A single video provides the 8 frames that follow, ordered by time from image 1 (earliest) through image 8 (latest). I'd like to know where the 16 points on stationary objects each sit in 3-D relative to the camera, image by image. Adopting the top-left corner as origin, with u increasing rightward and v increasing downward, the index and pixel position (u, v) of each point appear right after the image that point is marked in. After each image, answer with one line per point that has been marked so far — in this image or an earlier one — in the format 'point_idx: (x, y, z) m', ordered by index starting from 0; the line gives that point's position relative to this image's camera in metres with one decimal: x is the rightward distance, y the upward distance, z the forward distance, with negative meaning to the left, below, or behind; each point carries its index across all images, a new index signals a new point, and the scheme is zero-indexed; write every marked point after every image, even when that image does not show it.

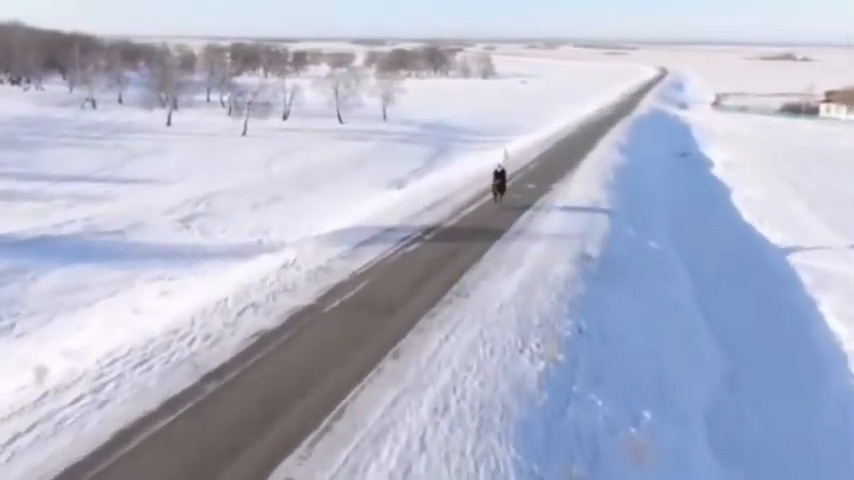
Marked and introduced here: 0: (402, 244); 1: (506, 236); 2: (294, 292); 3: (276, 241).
0: (-0.6, -0.1, +17.7) m
1: (+1.9, +0.1, +18.7) m
2: (-2.3, -0.9, +13.6) m
3: (-3.8, 0.0, +19.5) m
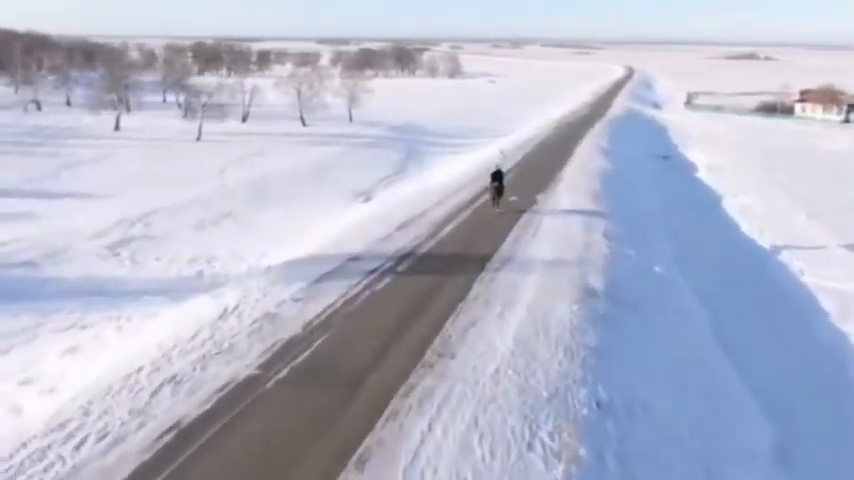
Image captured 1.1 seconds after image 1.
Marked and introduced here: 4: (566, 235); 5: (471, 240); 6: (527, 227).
0: (-1.1, -0.7, +14.8) m
1: (+1.3, -0.5, +15.9) m
2: (-2.7, -1.6, +10.6) m
3: (-4.4, -0.7, +16.5) m
4: (+3.5, +0.1, +19.3) m
5: (+1.1, 0.0, +17.9) m
6: (+2.6, +0.3, +19.9) m
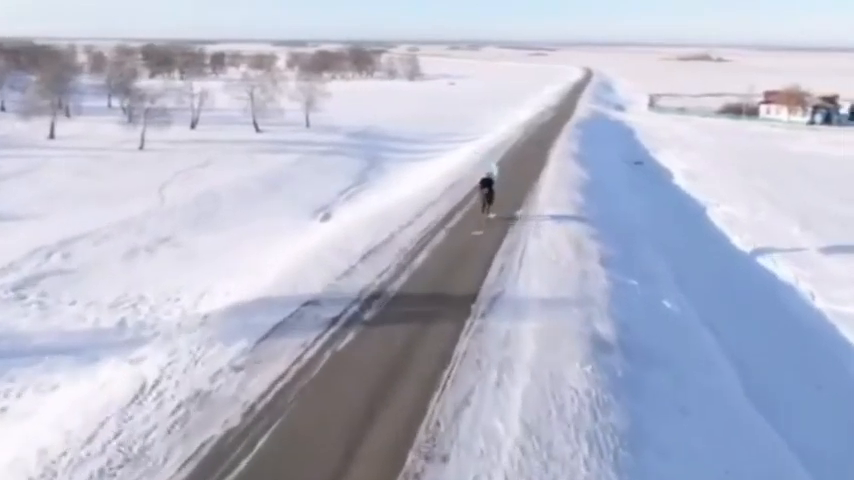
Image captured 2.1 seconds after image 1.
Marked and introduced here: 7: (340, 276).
0: (-1.5, -1.4, +11.9) m
1: (+0.9, -1.2, +13.2) m
2: (-2.9, -2.3, +7.7) m
3: (-4.9, -1.4, +13.5) m
4: (+2.8, -0.5, +16.7) m
5: (+0.5, -0.7, +15.2) m
6: (+1.9, -0.3, +17.3) m
7: (-1.7, -0.7, +14.9) m
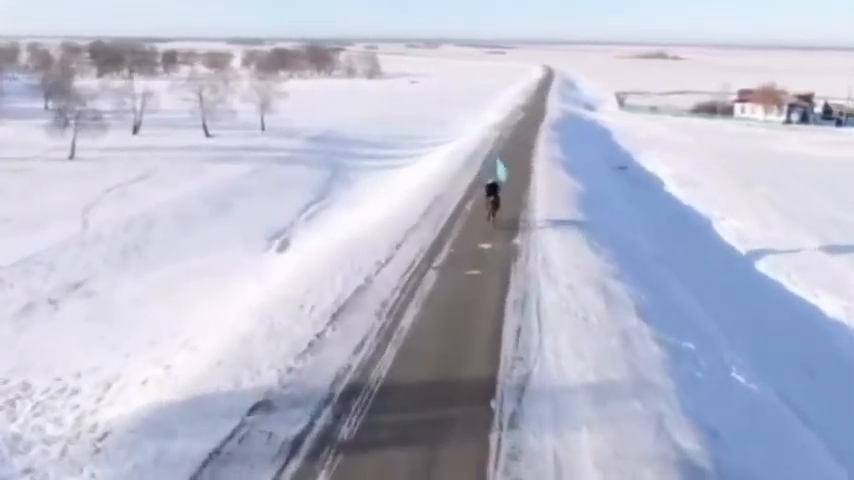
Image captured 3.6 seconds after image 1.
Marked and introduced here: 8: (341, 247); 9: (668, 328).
0: (-1.4, -2.2, +7.9) m
1: (+0.9, -2.0, +9.3) m
2: (-2.5, -3.2, +3.6) m
3: (-4.9, -2.3, +9.3) m
4: (+2.6, -1.3, +12.9) m
5: (+0.4, -1.5, +11.3) m
6: (+1.7, -1.1, +13.4) m
7: (-1.7, -1.6, +10.8) m
8: (-2.0, -0.2, +18.2) m
9: (+4.1, -1.5, +13.3) m
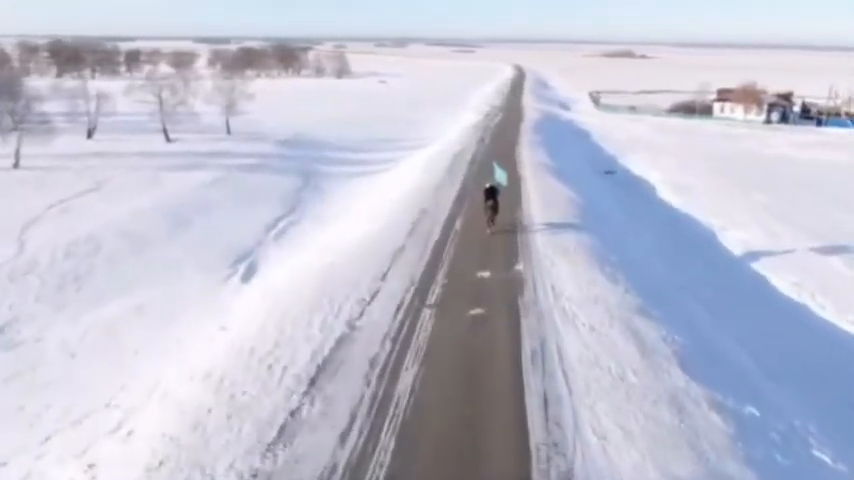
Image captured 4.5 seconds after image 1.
0: (-1.2, -2.8, +5.4) m
1: (+1.1, -2.6, +6.8) m
2: (-2.1, -3.8, +1.0) m
3: (-4.7, -3.0, +6.6) m
4: (+2.6, -1.9, +10.5) m
5: (+0.5, -2.1, +8.8) m
6: (+1.7, -1.7, +10.9) m
7: (-1.6, -2.2, +8.2) m
8: (-2.2, -0.7, +15.6) m
9: (+4.1, -2.0, +11.0) m
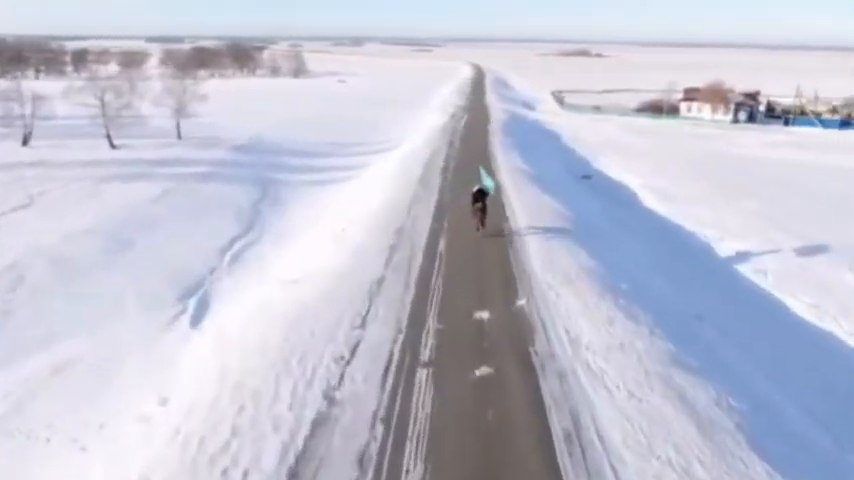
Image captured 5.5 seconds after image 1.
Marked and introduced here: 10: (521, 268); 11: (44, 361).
0: (-0.8, -3.4, +2.7) m
1: (+1.4, -3.1, +4.3) m
2: (-1.5, -4.4, -1.6) m
3: (-4.4, -3.6, +3.8) m
4: (+2.7, -2.4, +8.1) m
5: (+0.7, -2.7, +6.3) m
6: (+1.7, -2.3, +8.5) m
7: (-1.4, -2.8, +5.6) m
8: (-2.4, -1.4, +12.9) m
9: (+4.1, -2.6, +8.6) m
10: (+1.9, -0.7, +16.3) m
11: (-6.2, -1.9, +12.6) m
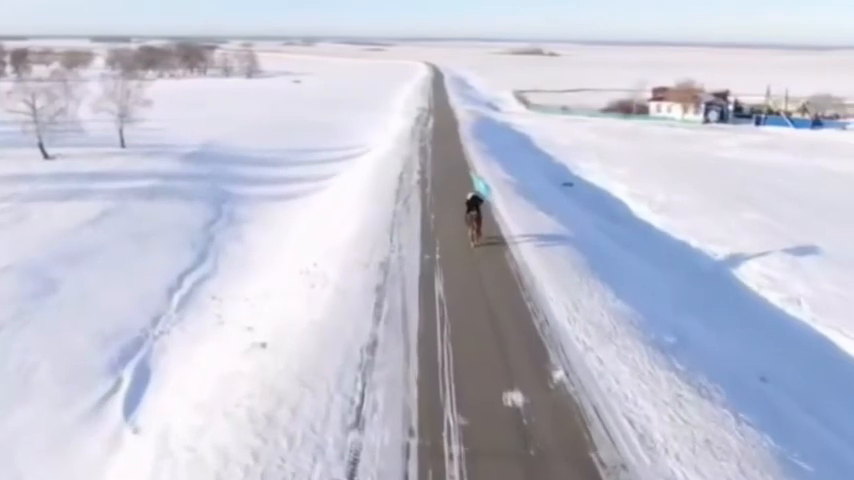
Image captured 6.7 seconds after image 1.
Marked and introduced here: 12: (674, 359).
0: (0.0, -4.2, -0.5) m
1: (+2.1, -3.9, +1.2) m
2: (-0.5, -5.2, -4.9) m
3: (-3.6, -4.4, +0.3) m
4: (+3.2, -3.1, +5.0) m
5: (+1.2, -3.4, +3.1) m
6: (+2.2, -3.0, +5.4) m
7: (-0.8, -3.6, +2.3) m
8: (-2.2, -2.2, +9.6) m
9: (+4.6, -3.3, +5.7) m
10: (+1.9, -1.4, +13.2) m
11: (-6.0, -2.7, +9.0) m
12: (+3.8, -1.9, +11.7) m
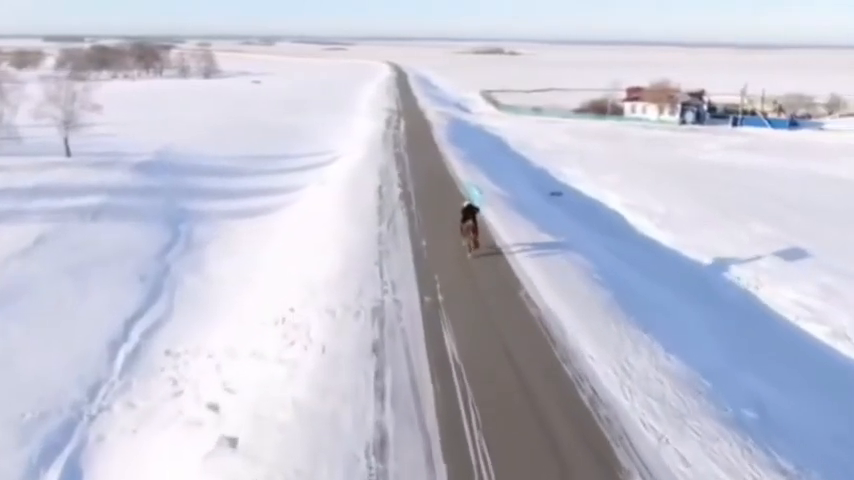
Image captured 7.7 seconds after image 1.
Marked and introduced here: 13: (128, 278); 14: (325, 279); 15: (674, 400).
0: (+0.9, -4.9, -3.4) m
1: (+2.9, -4.6, -1.6) m
2: (+0.7, -5.9, -7.8) m
3: (-2.8, -5.2, -2.7) m
4: (+3.8, -3.8, +2.3) m
5: (+2.0, -4.1, +0.3) m
6: (+2.8, -3.7, +2.6) m
7: (0.0, -4.3, -0.6) m
8: (-1.8, -2.9, +6.6) m
9: (+5.2, -3.9, +3.0) m
10: (+2.1, -2.1, +10.5) m
11: (-5.5, -3.5, +5.8) m
12: (+4.1, -2.6, +9.0) m
13: (-7.0, -1.0, +17.9) m
14: (-2.0, -0.9, +15.5) m
15: (+3.1, -2.2, +10.1) m
